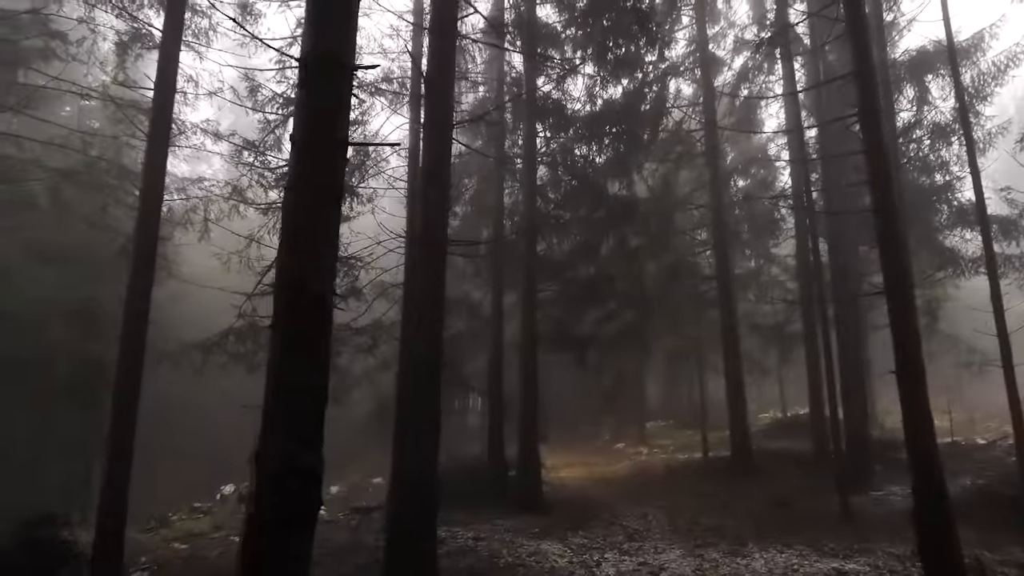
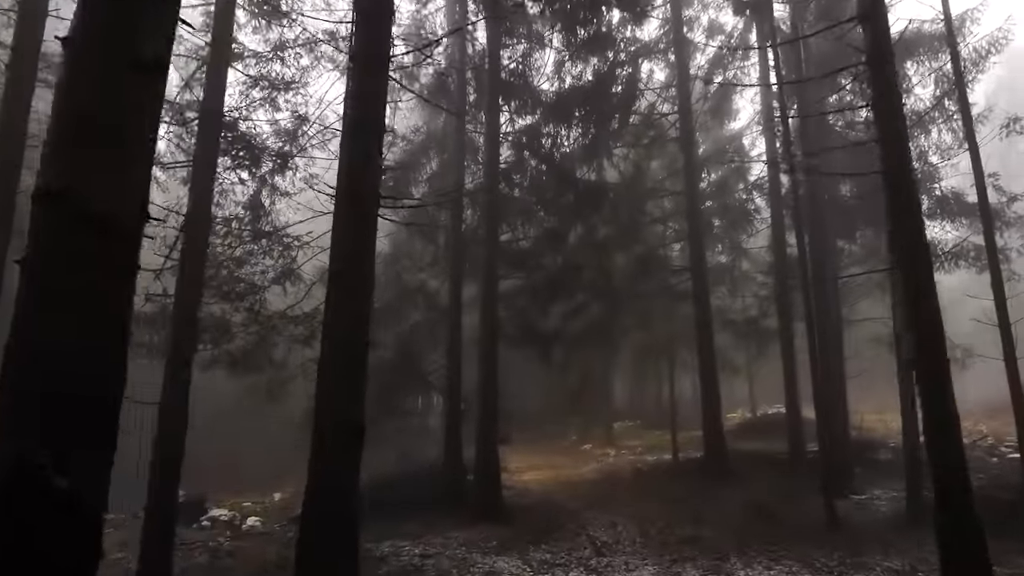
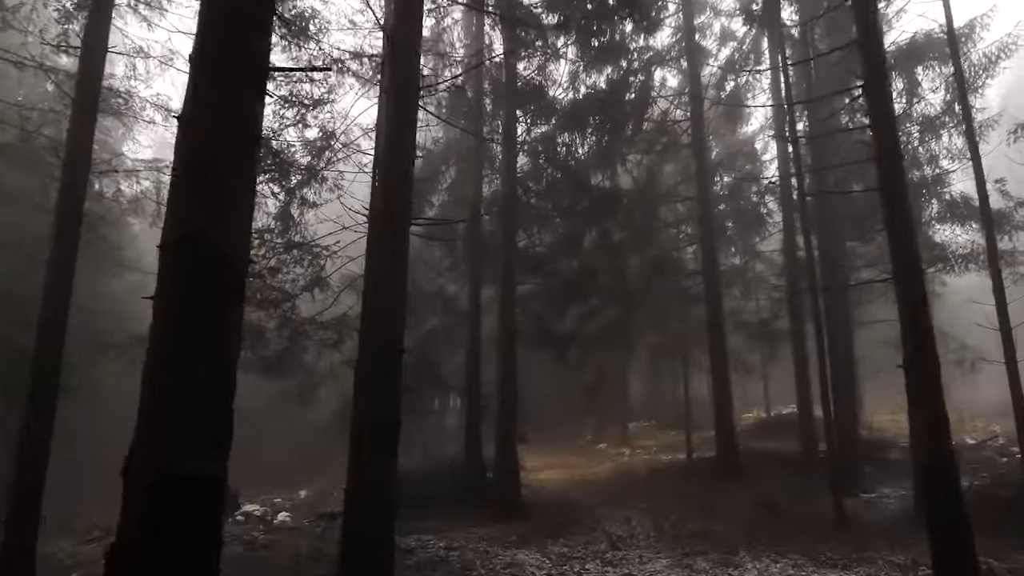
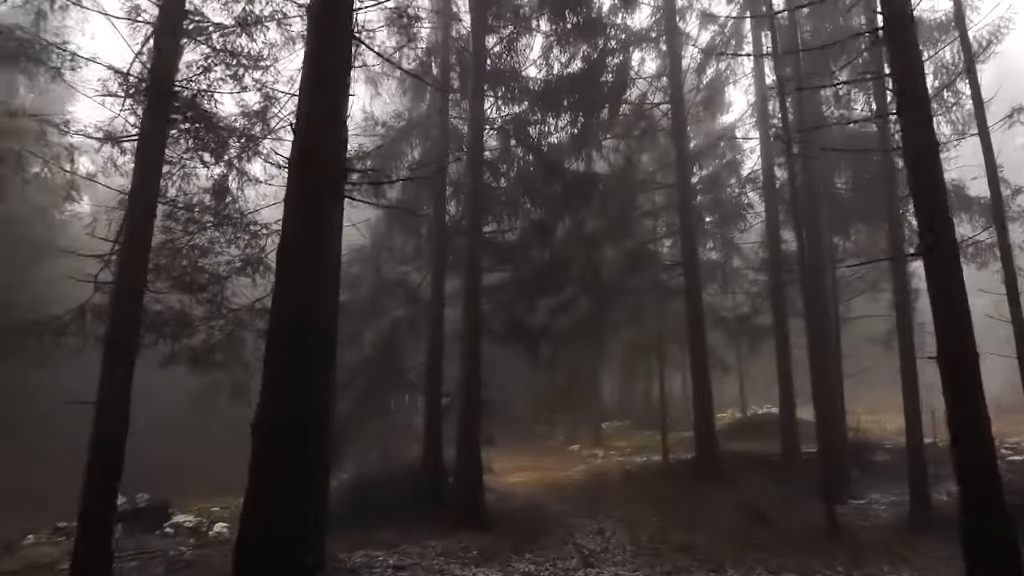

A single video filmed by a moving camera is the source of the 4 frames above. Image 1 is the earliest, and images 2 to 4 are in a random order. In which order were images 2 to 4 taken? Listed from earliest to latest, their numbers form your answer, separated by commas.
3, 2, 4
